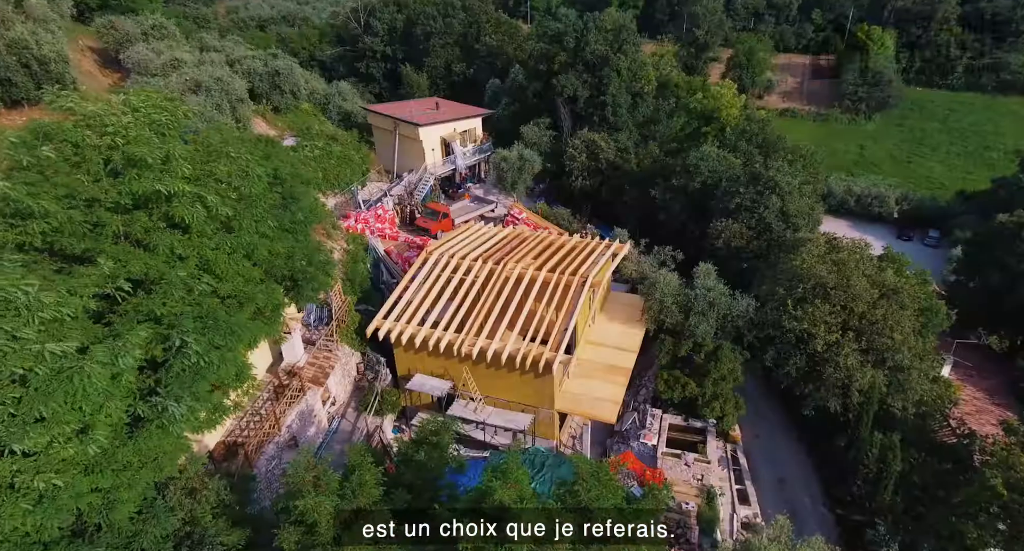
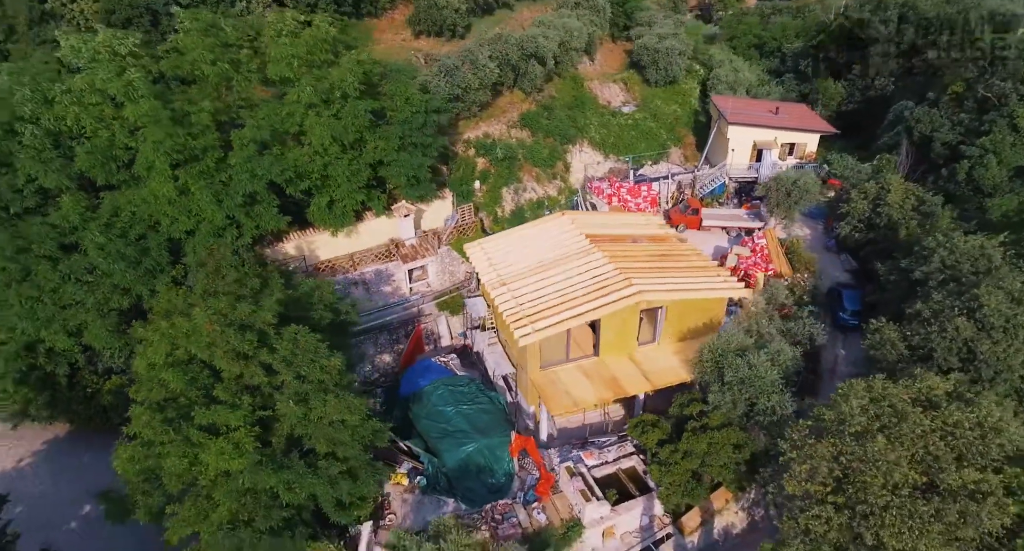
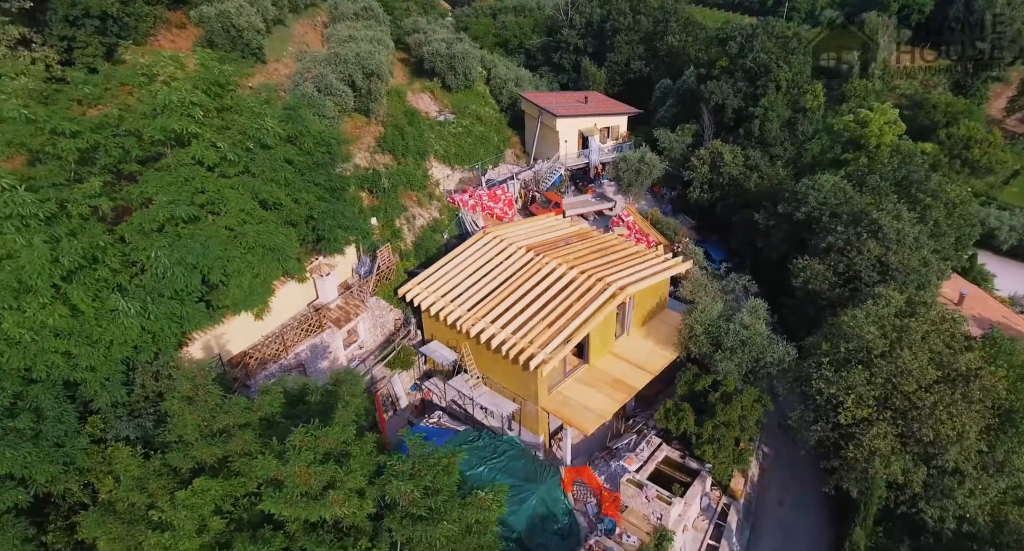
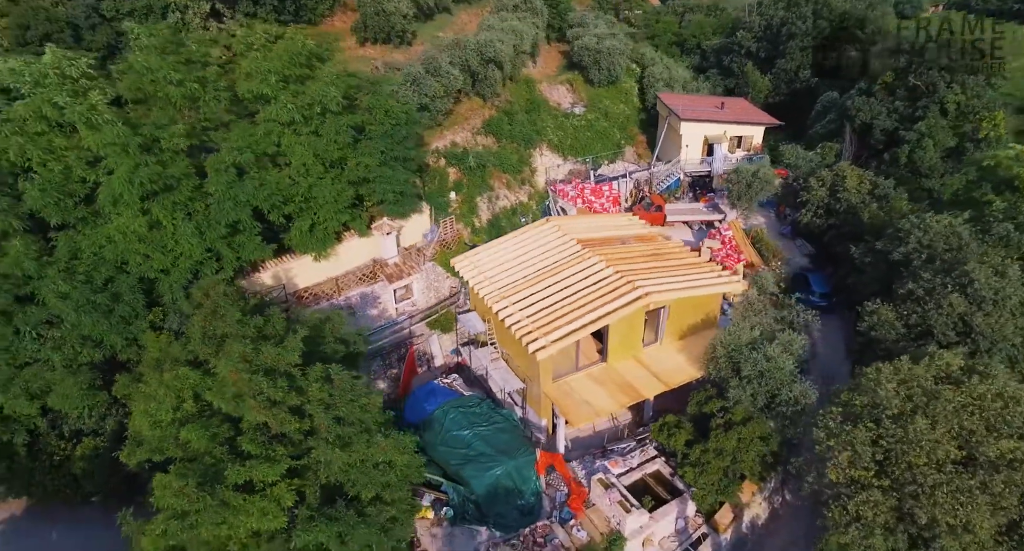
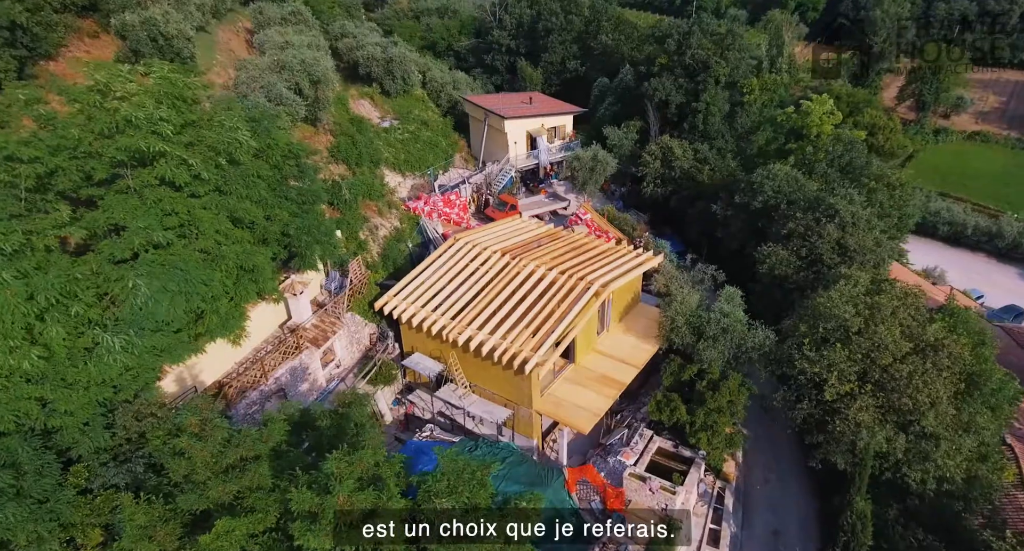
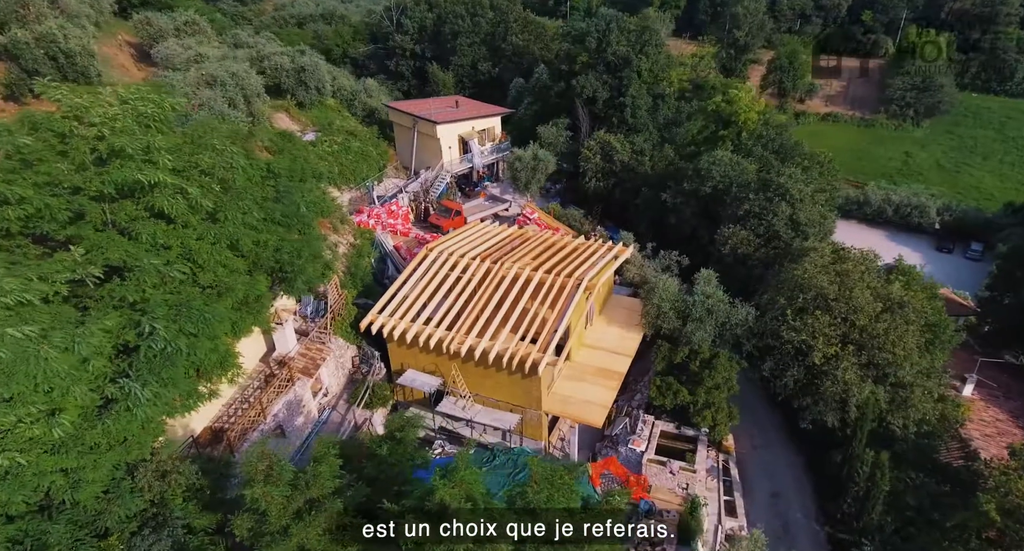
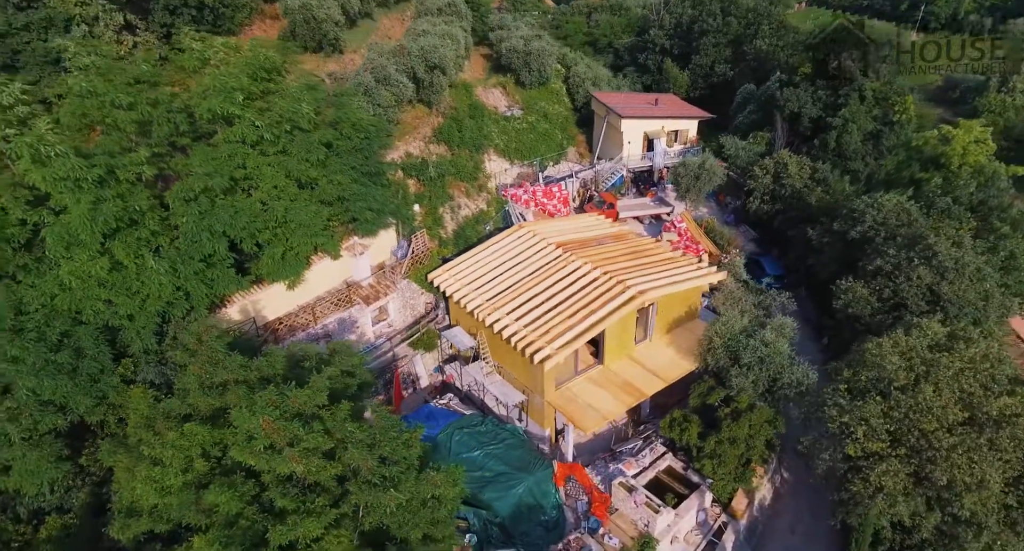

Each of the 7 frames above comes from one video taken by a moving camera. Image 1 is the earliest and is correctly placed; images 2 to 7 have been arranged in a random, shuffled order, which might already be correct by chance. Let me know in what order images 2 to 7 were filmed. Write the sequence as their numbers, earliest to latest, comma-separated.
6, 5, 3, 7, 4, 2
